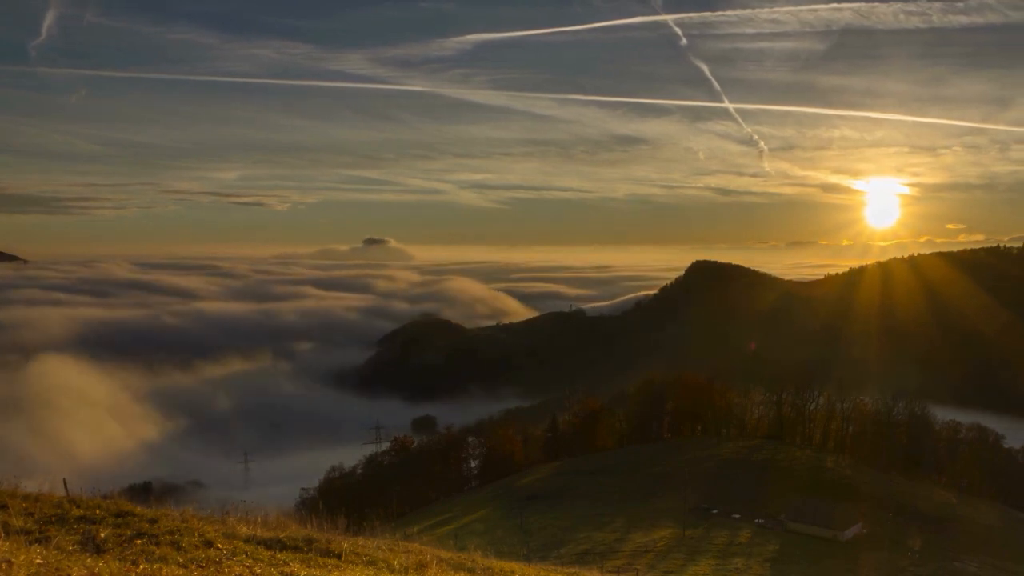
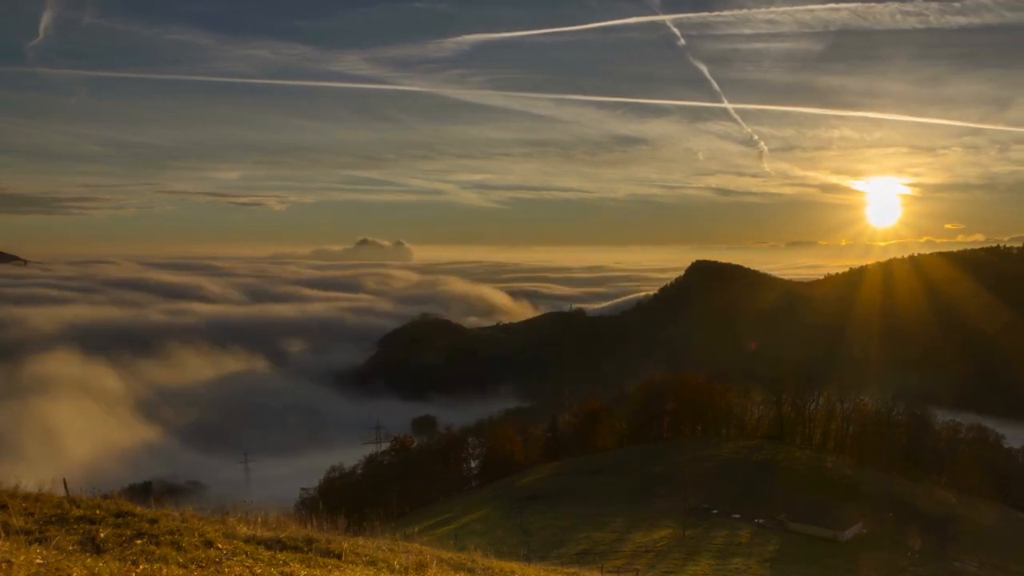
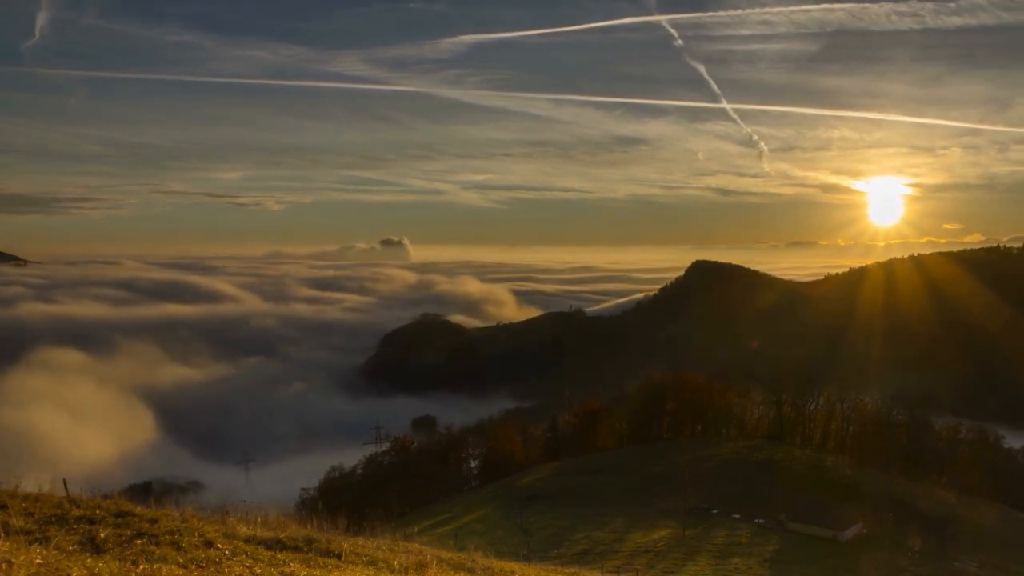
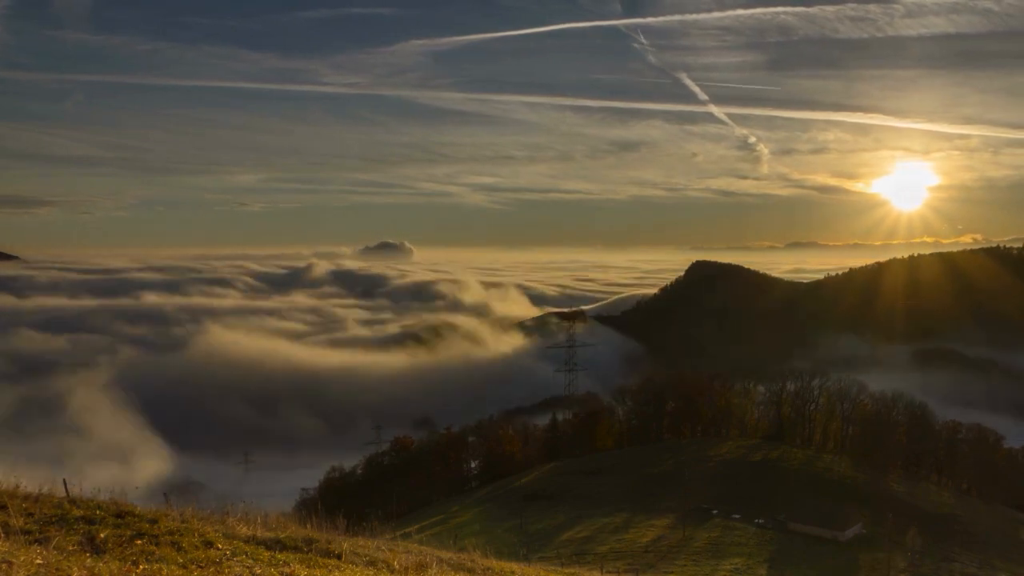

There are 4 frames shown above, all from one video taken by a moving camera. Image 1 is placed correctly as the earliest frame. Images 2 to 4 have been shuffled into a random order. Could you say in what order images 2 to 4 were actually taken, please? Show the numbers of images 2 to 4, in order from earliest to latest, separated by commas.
2, 3, 4
